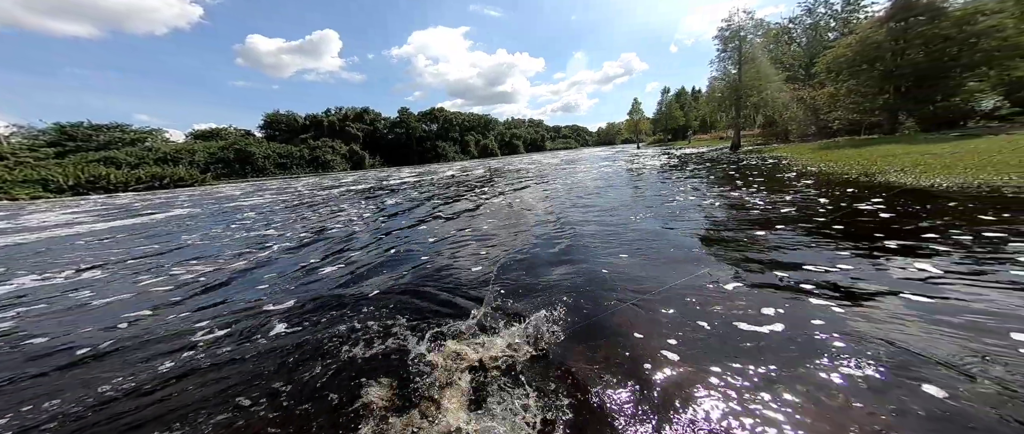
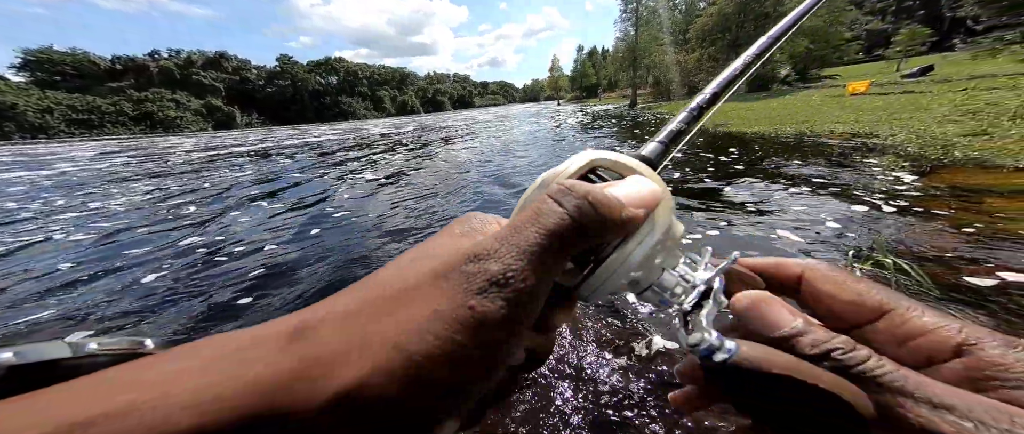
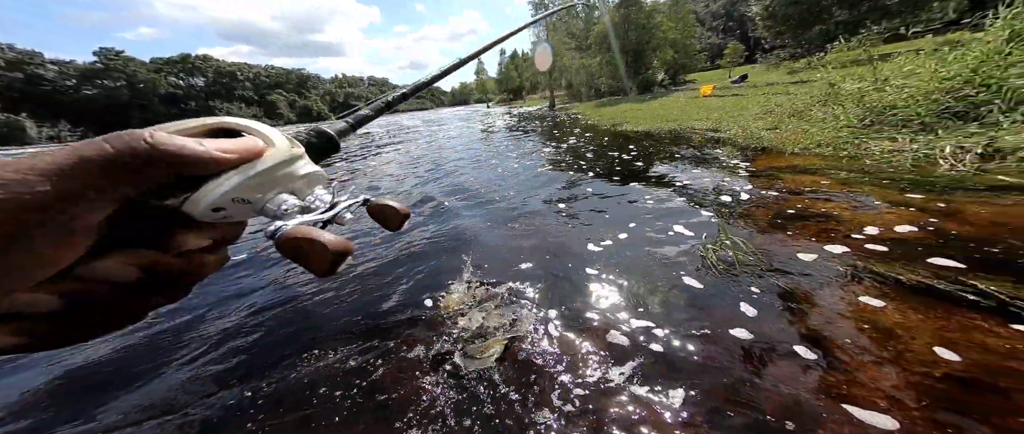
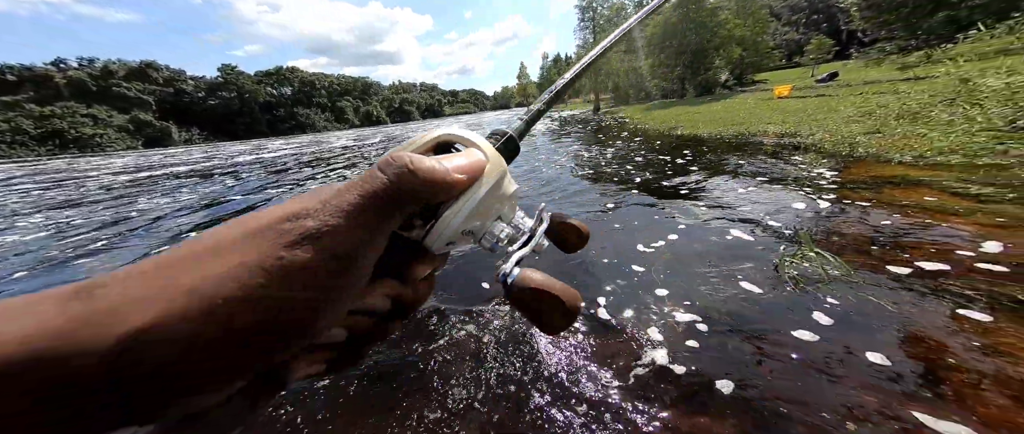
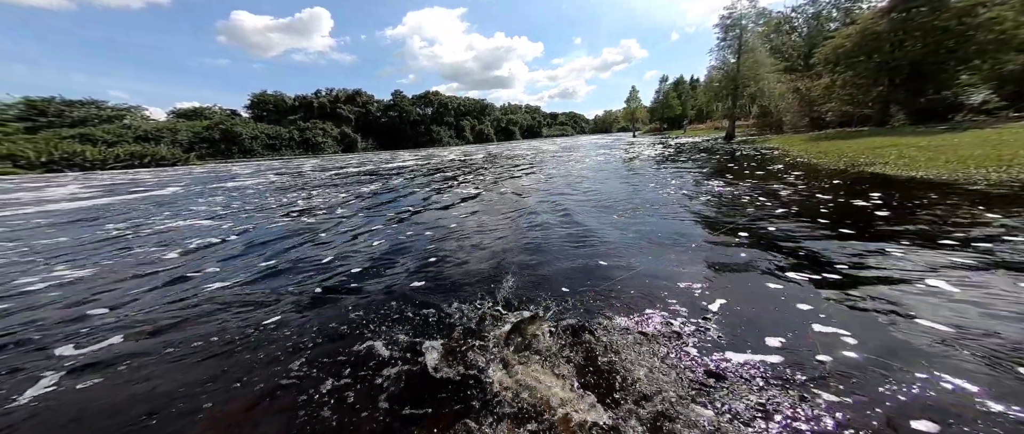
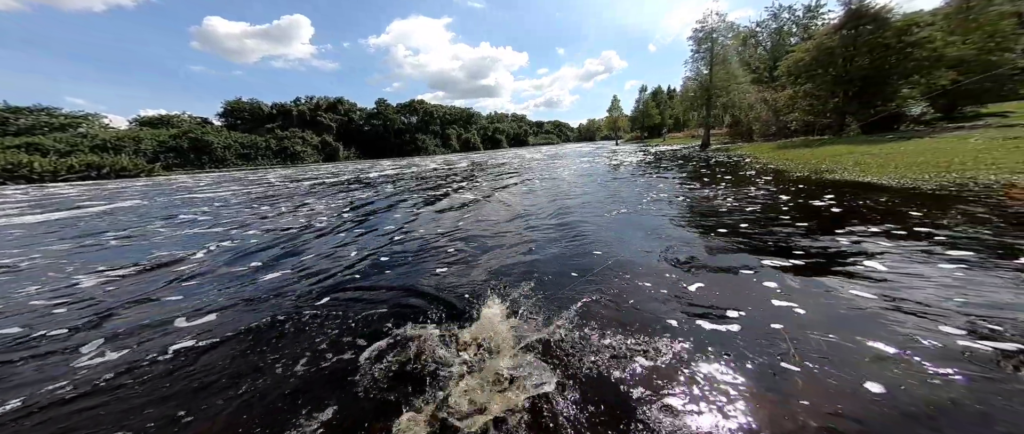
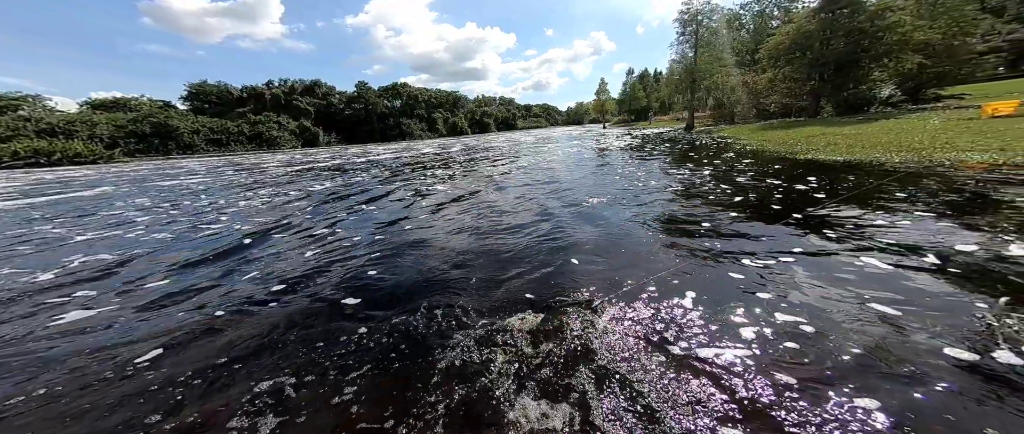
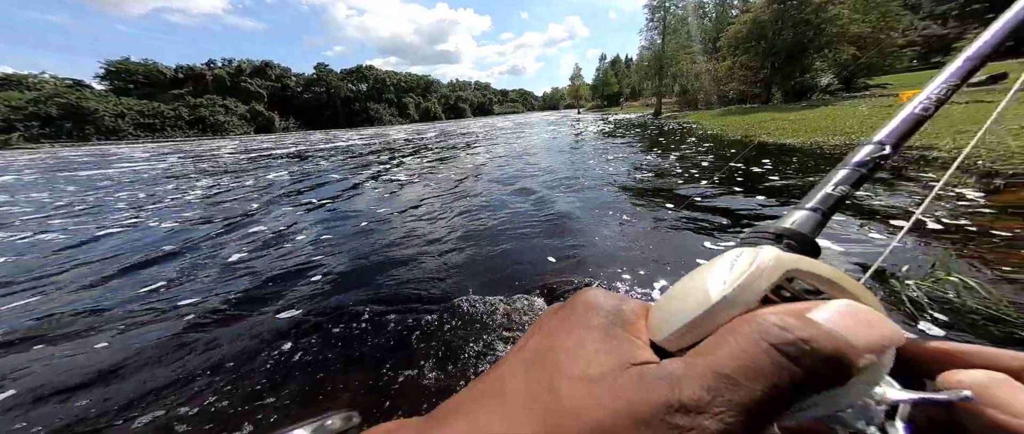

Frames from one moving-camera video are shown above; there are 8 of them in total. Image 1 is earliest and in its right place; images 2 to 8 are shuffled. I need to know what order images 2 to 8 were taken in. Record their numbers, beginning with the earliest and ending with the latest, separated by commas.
6, 5, 7, 8, 2, 4, 3
